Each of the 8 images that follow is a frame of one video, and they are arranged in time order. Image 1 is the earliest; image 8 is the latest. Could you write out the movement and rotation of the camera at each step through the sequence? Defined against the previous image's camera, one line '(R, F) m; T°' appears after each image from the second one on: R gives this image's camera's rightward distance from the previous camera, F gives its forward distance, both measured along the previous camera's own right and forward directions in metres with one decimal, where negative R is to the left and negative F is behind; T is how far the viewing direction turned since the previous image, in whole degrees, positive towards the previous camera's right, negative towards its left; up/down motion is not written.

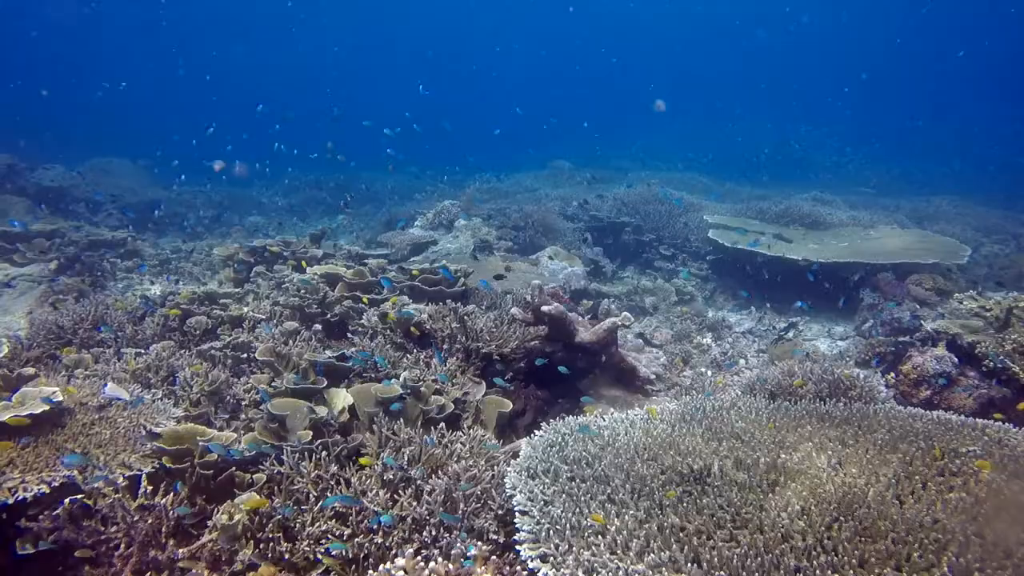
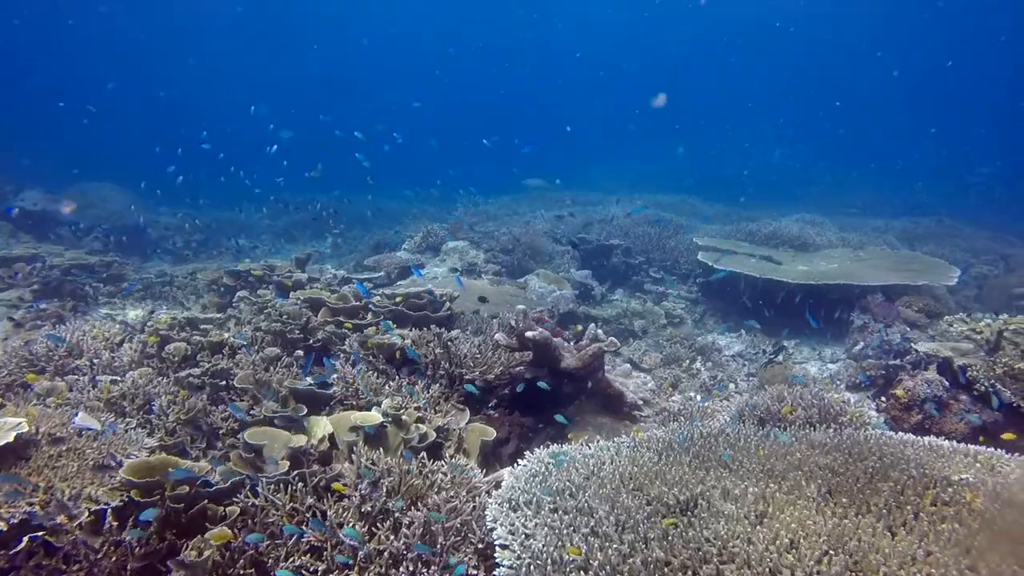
(+0.1, +0.1) m; +1°
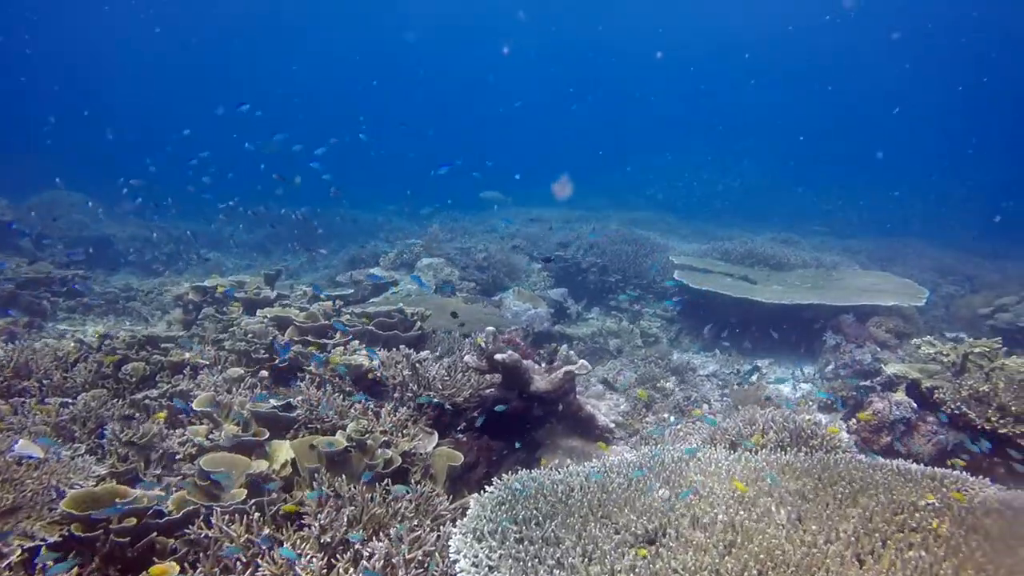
(+0.1, +0.1) m; +2°
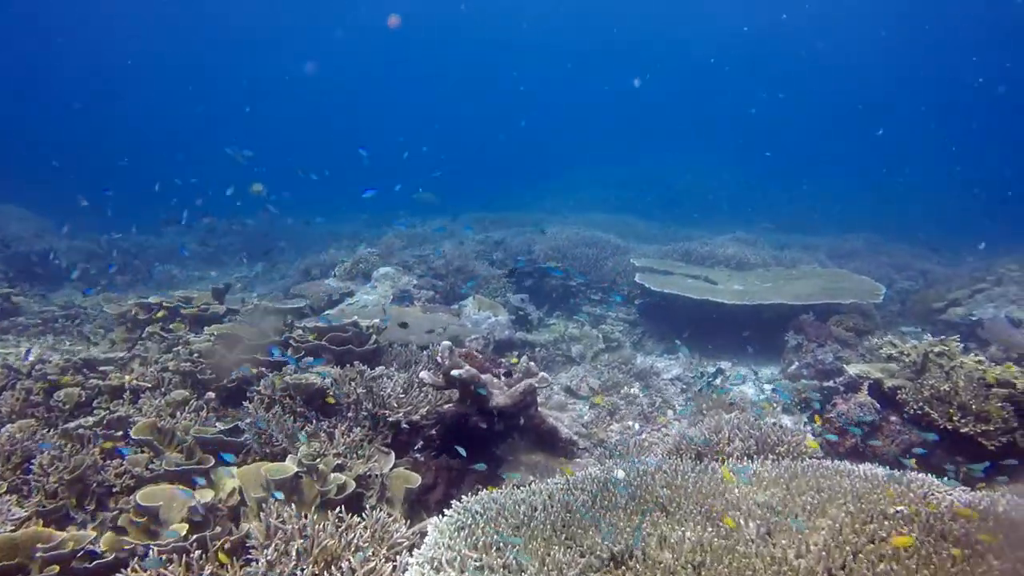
(+0.1, +0.2) m; +3°
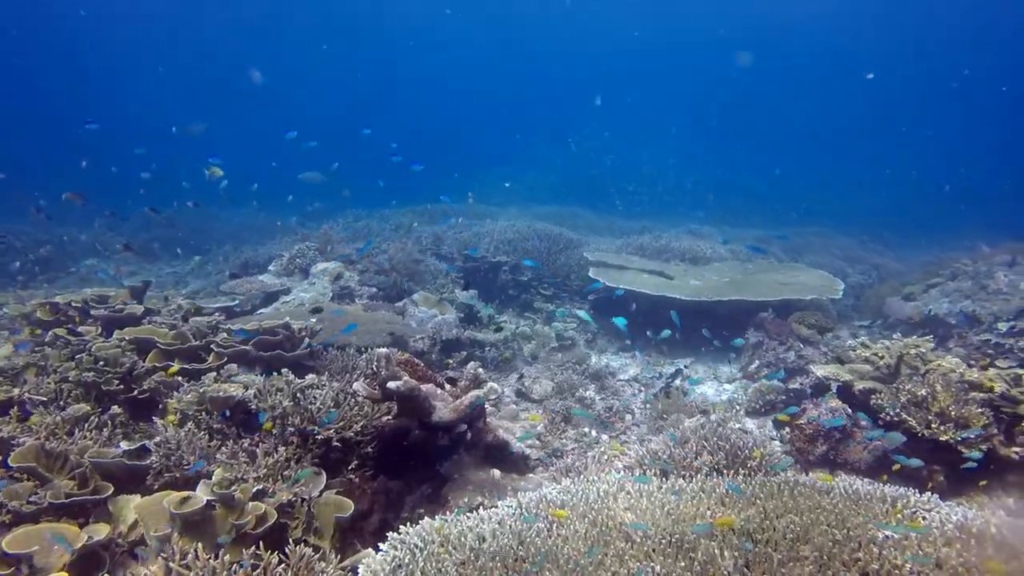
(+0.1, +0.6) m; +4°
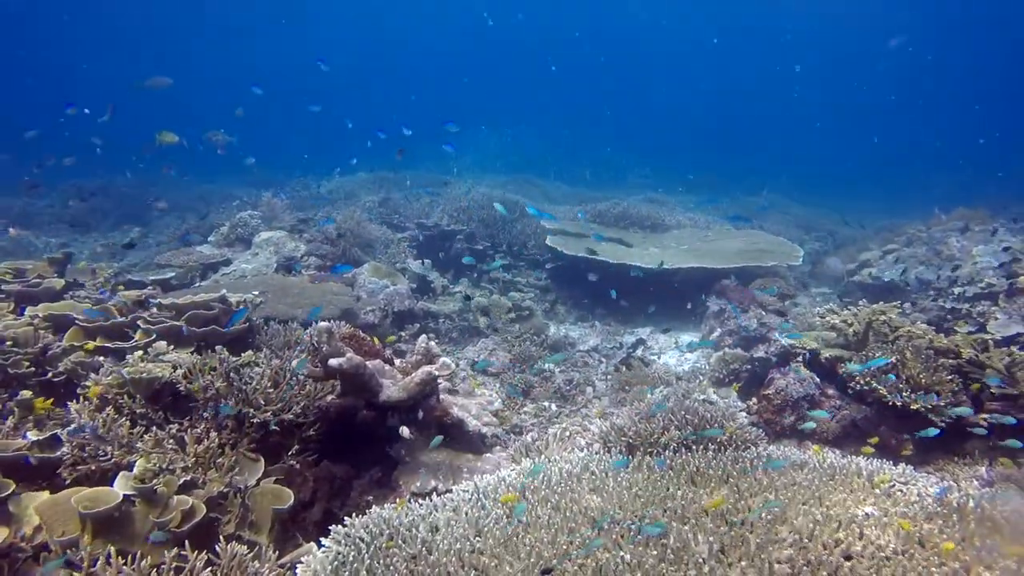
(0.0, +0.4) m; +4°
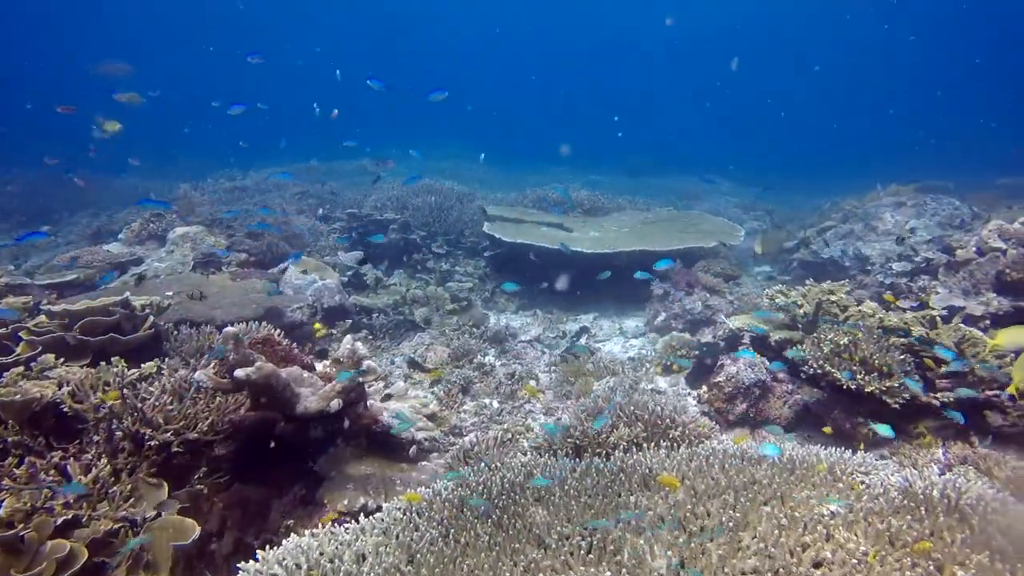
(+0.1, +0.5) m; +5°
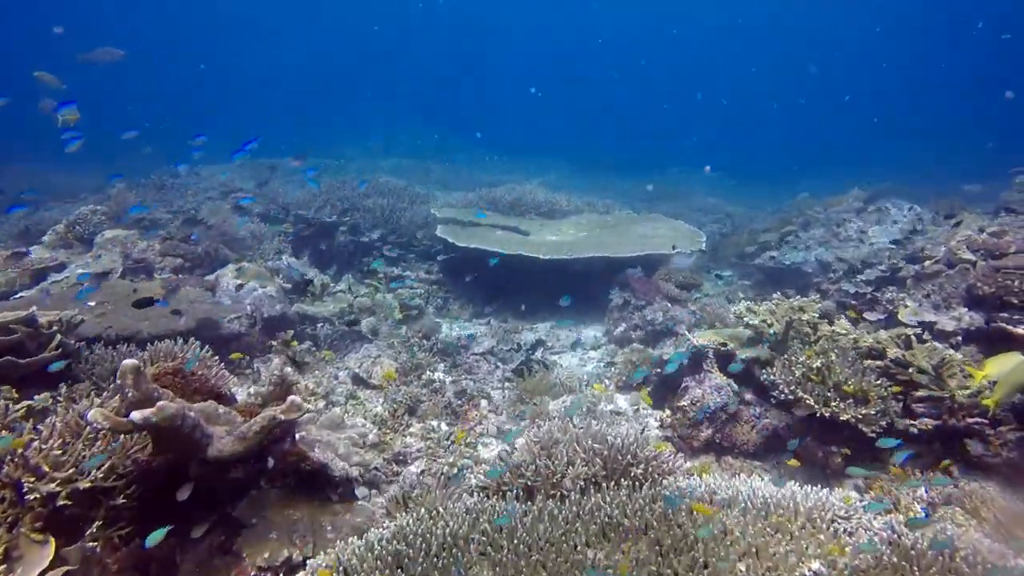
(+0.1, +0.5) m; +3°
